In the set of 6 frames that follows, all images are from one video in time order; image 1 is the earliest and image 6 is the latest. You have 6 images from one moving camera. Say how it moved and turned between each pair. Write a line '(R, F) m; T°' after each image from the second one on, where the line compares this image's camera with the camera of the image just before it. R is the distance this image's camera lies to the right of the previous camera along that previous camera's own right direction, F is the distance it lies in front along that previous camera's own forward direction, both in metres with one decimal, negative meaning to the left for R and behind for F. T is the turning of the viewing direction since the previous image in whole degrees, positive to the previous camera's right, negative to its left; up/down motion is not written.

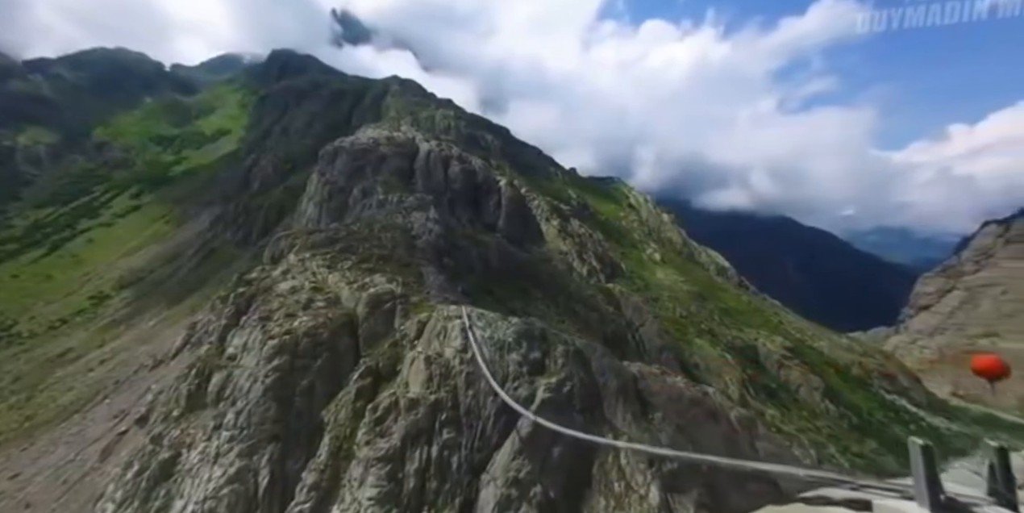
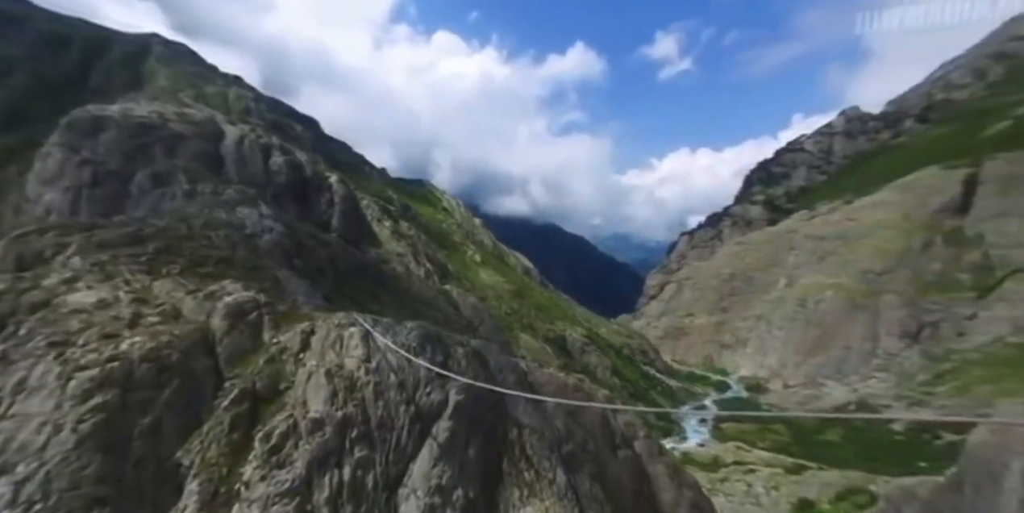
(-13.9, +2.9) m; +32°
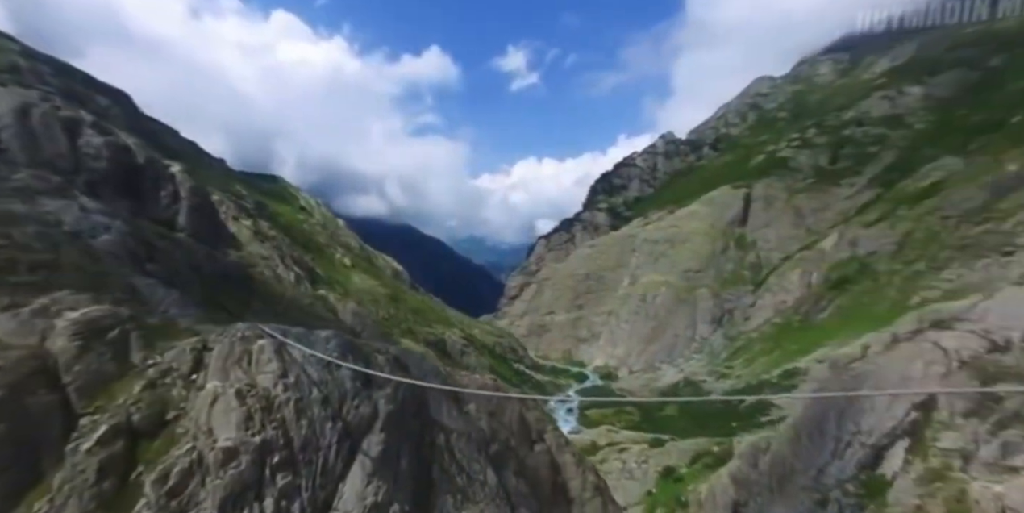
(-7.8, +2.1) m; +20°
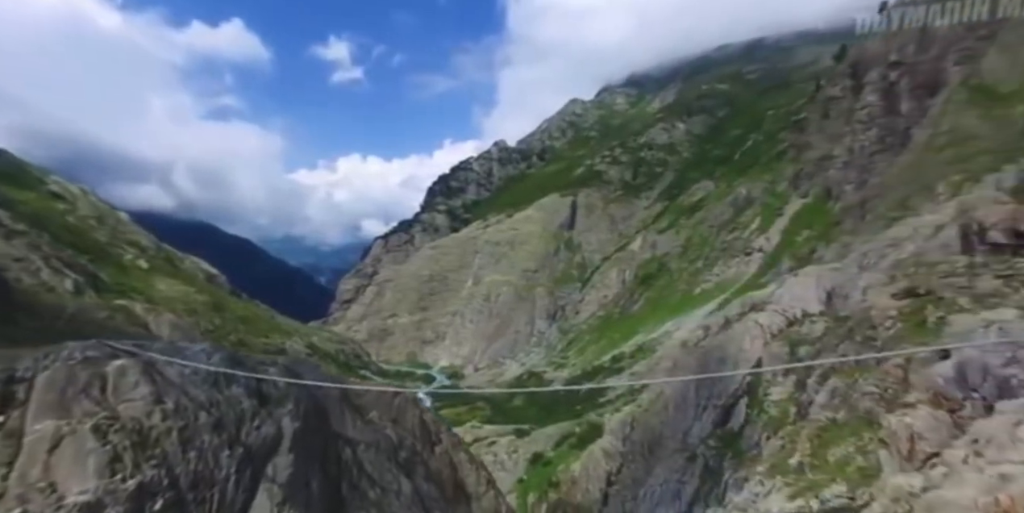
(-9.0, +1.2) m; +23°
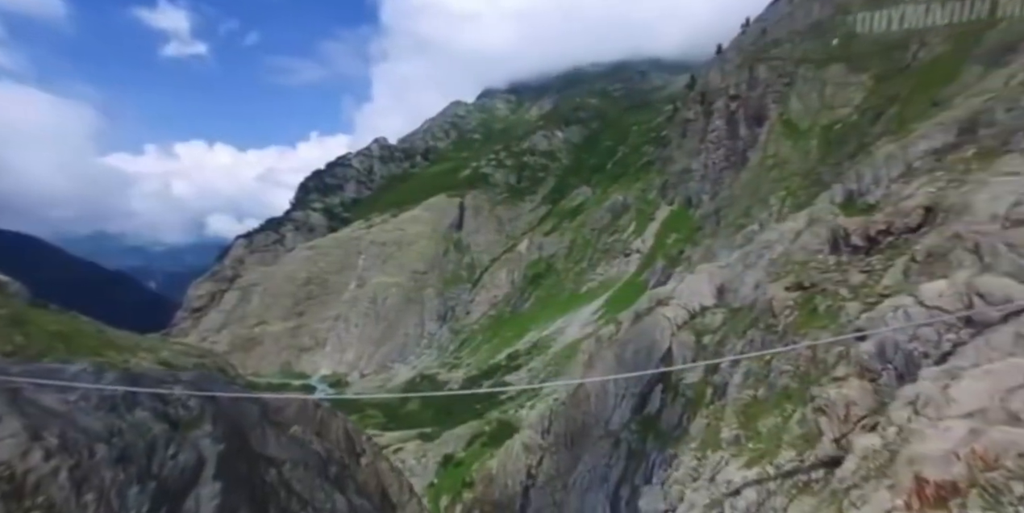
(-7.5, +0.8) m; +17°
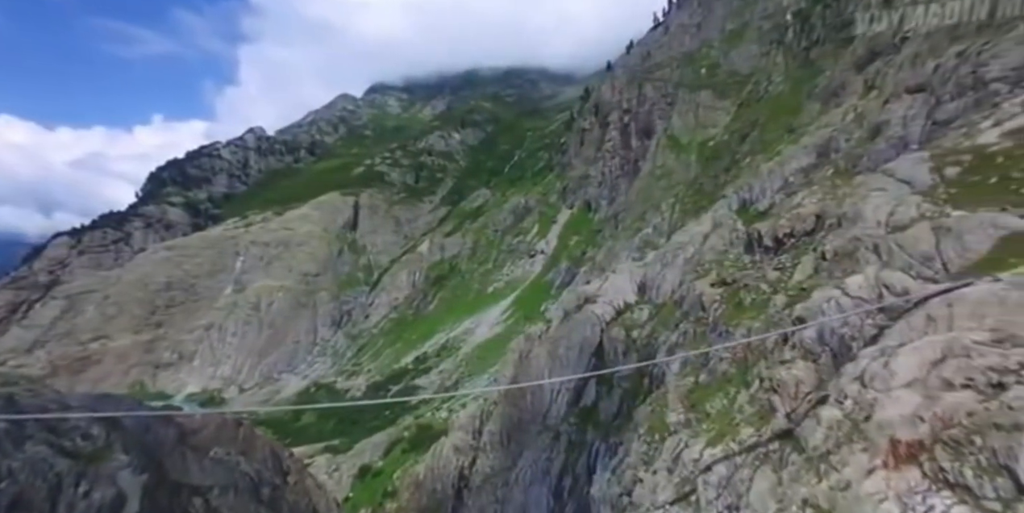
(-7.3, +1.3) m; +16°
